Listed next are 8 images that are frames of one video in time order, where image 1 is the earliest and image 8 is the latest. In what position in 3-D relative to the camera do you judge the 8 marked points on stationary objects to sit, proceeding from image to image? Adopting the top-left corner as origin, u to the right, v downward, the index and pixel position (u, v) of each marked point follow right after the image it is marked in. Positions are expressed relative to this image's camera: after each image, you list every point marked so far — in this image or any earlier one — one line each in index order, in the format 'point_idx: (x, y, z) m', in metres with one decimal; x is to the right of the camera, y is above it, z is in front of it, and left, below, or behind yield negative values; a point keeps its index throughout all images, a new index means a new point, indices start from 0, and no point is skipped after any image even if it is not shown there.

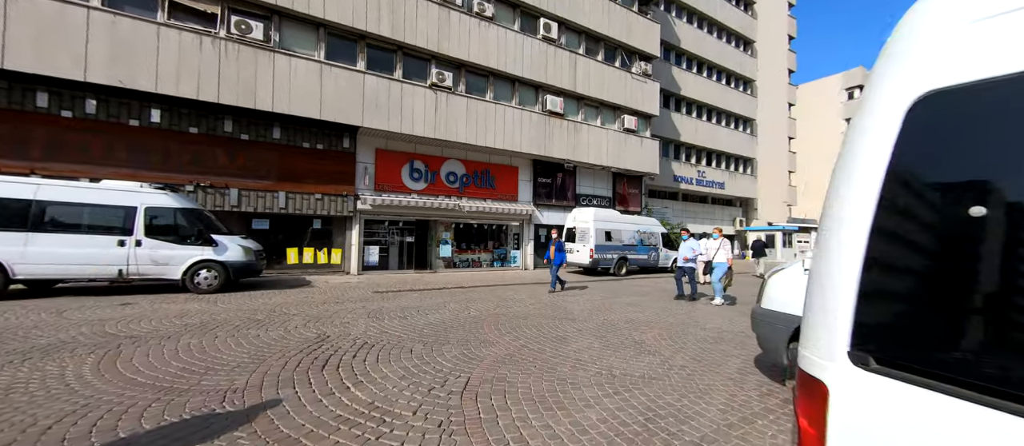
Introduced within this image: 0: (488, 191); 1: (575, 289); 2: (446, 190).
0: (-1.1, +1.5, +17.0) m
1: (+2.0, -2.1, +11.5) m
2: (-3.0, +1.5, +16.1) m
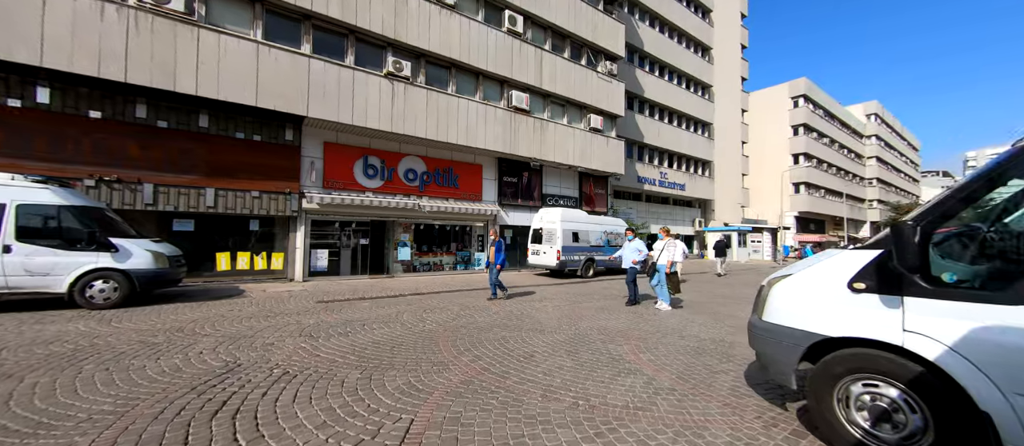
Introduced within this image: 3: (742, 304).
0: (-2.7, +1.5, +16.1) m
1: (+0.9, -2.1, +10.8) m
2: (-4.5, +1.5, +15.0) m
3: (+5.7, -2.0, +9.0) m
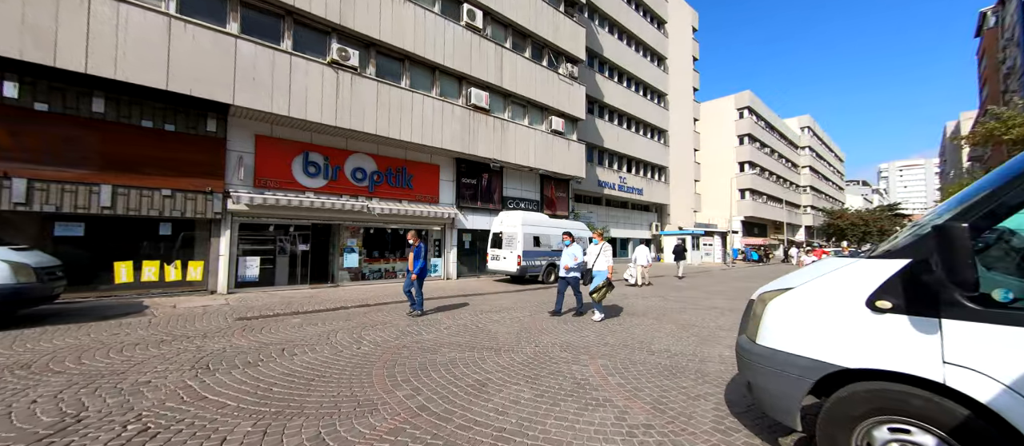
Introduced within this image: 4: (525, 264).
0: (-4.5, +1.3, +15.0) m
1: (-0.3, -2.2, +10.1) m
2: (-6.1, +1.3, +13.7) m
3: (+4.7, -2.1, +8.8) m
4: (+0.6, -1.7, +14.7) m
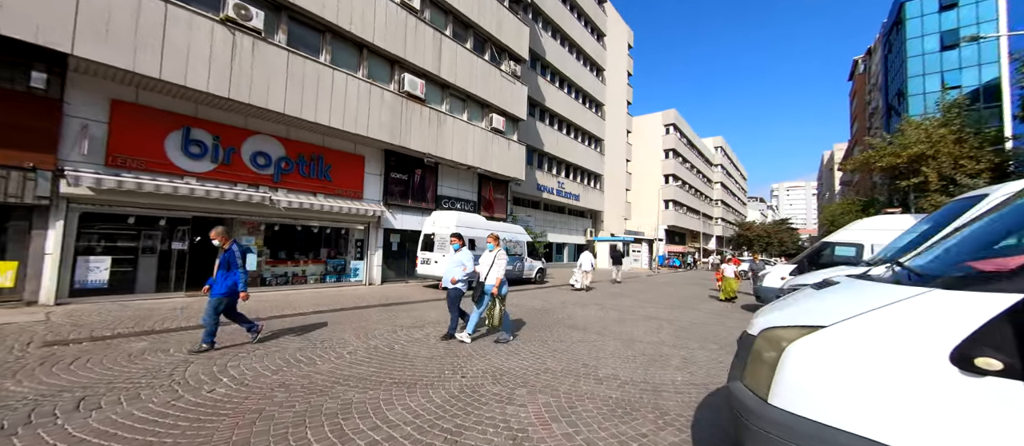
0: (-6.9, +1.4, +12.9) m
1: (-2.1, -2.2, +8.8) m
2: (-8.4, +1.5, +11.4) m
3: (+3.0, -2.3, +8.4) m
4: (-2.0, -1.7, +13.5) m
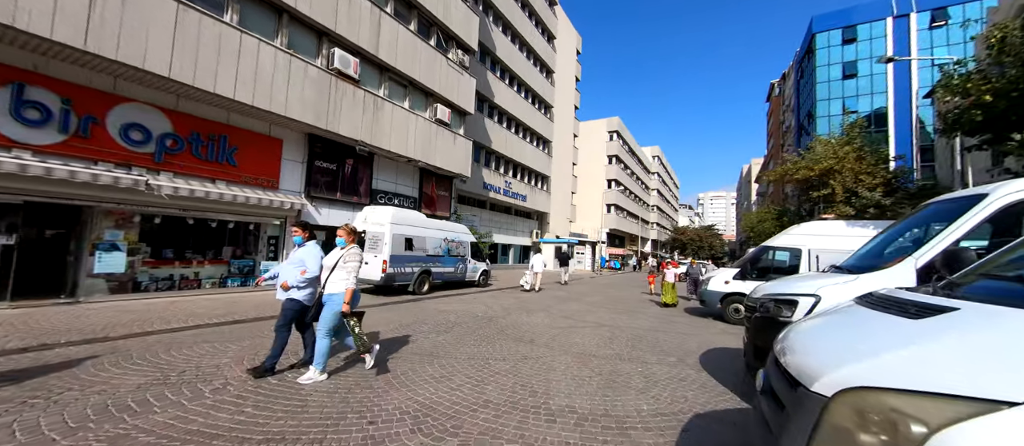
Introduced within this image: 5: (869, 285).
0: (-8.7, +1.6, +10.7) m
1: (-3.4, -2.1, +7.4) m
2: (-9.9, +1.7, +9.0) m
3: (+1.7, -2.3, +7.8) m
4: (-4.0, -1.6, +12.0) m
5: (+3.3, -0.5, +3.2) m
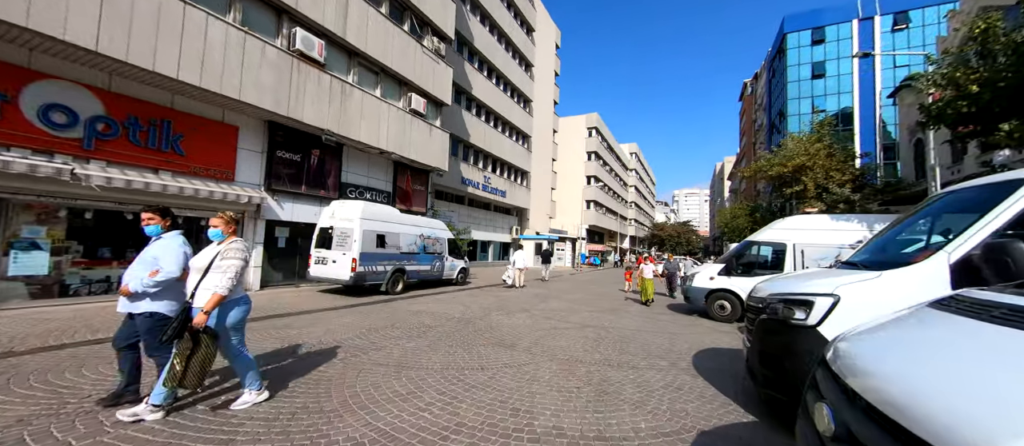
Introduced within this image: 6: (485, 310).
0: (-9.3, +1.8, +9.6) m
1: (-3.8, -2.0, +6.6) m
2: (-10.4, +1.8, +7.8) m
3: (+1.3, -2.2, +7.3) m
4: (-4.7, -1.5, +11.2) m
5: (+3.1, -0.5, +2.8) m
6: (-0.7, -2.3, +9.4) m
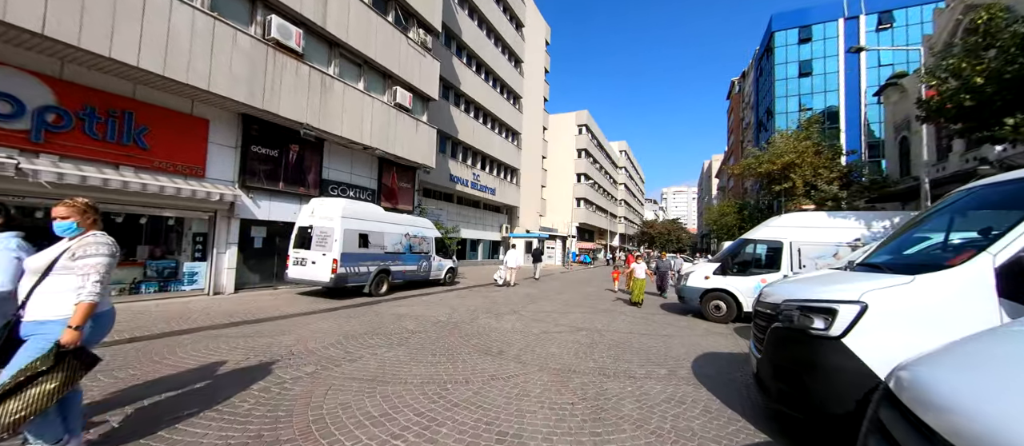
0: (-9.6, +1.8, +9.0) m
1: (-4.0, -2.0, +6.1) m
2: (-10.6, +1.8, +7.1) m
3: (+1.1, -2.1, +6.9) m
4: (-5.0, -1.5, +10.7) m
5: (+3.0, -0.4, +2.5) m
6: (-1.0, -2.2, +9.0) m
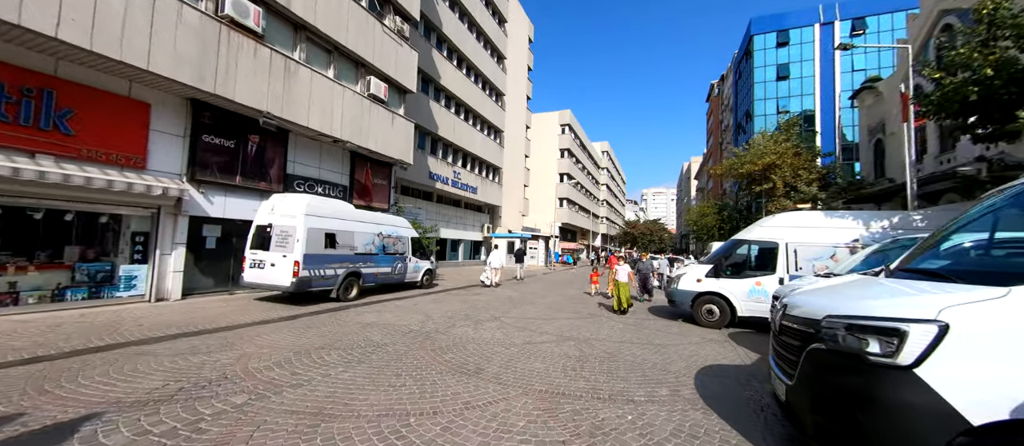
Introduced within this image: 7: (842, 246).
0: (-10.1, +1.8, +7.7) m
1: (-4.3, -2.0, +5.2) m
2: (-11.0, +1.9, +5.9) m
3: (+0.7, -2.1, +6.3) m
4: (-5.6, -1.4, +9.7) m
5: (+2.9, -0.4, +1.9) m
6: (-1.4, -2.2, +8.2) m
7: (+6.9, -0.5, +7.5) m
